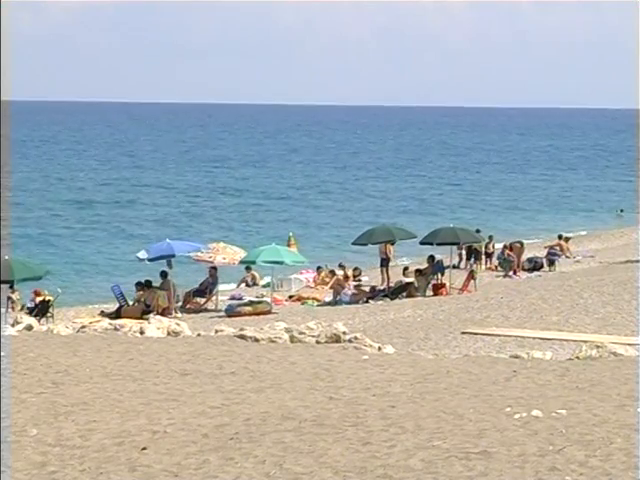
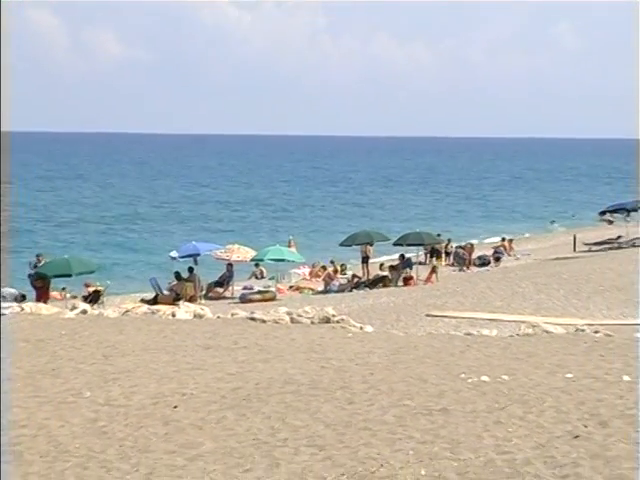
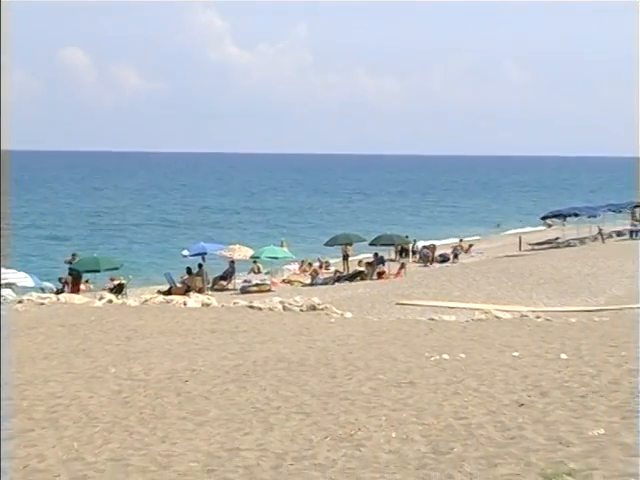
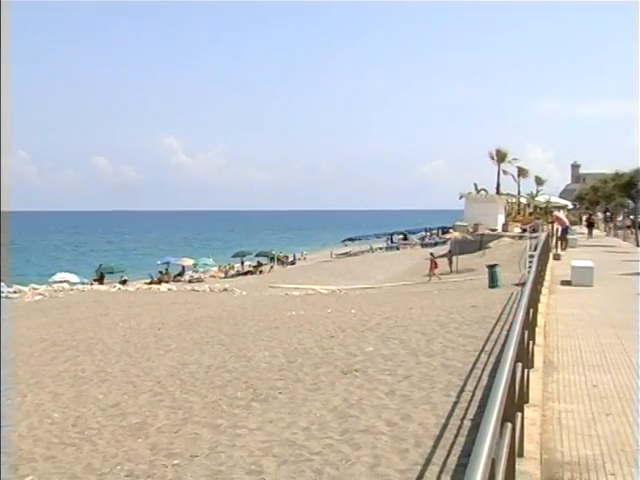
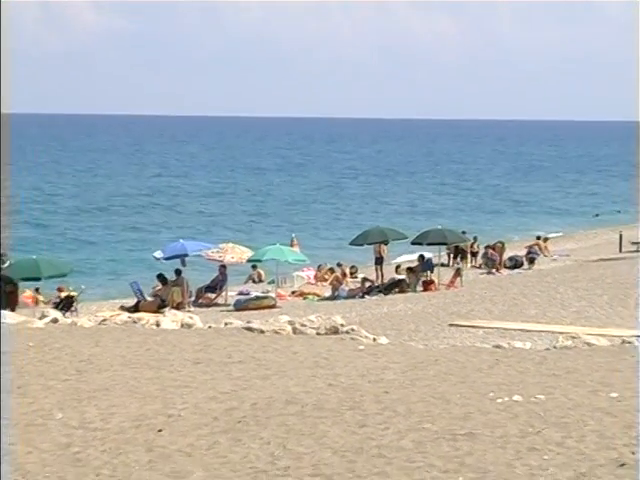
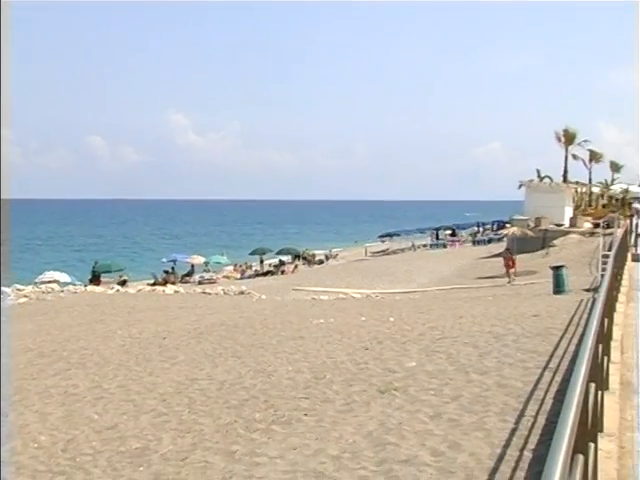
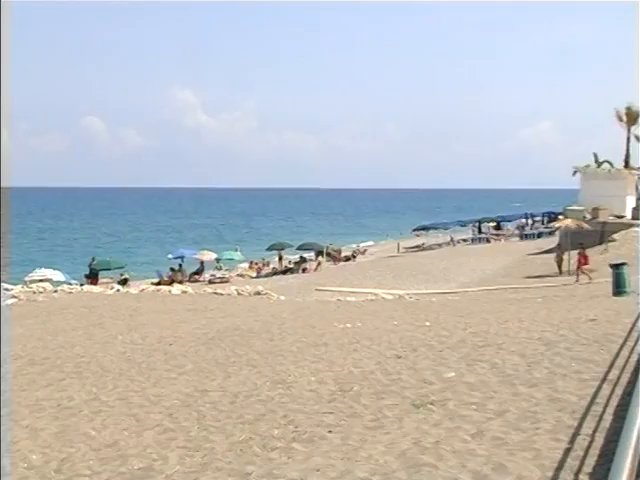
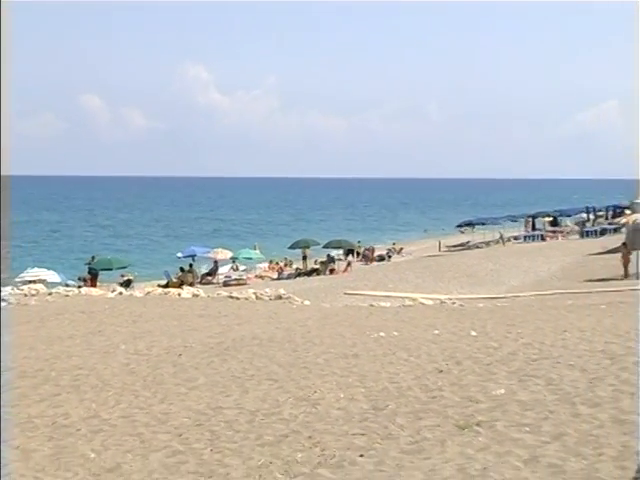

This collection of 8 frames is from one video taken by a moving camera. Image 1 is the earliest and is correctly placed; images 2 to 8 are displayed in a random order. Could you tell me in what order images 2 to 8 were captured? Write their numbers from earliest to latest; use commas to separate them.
5, 2, 3, 8, 7, 6, 4
